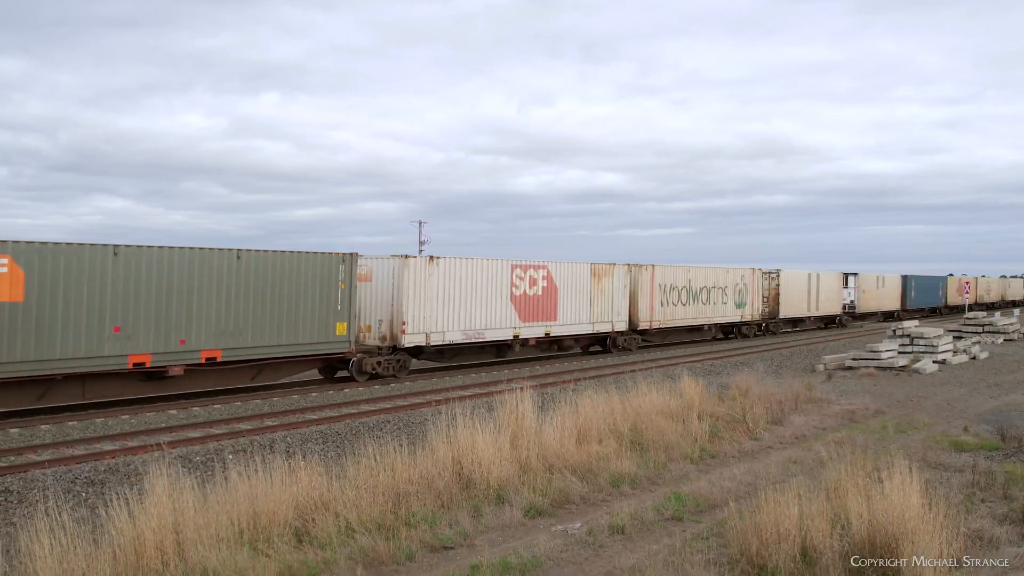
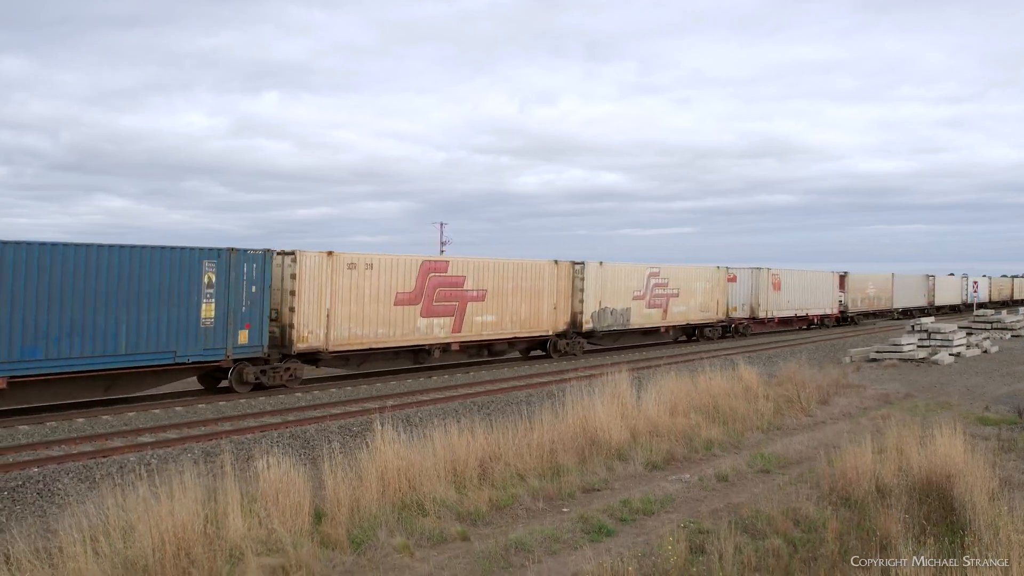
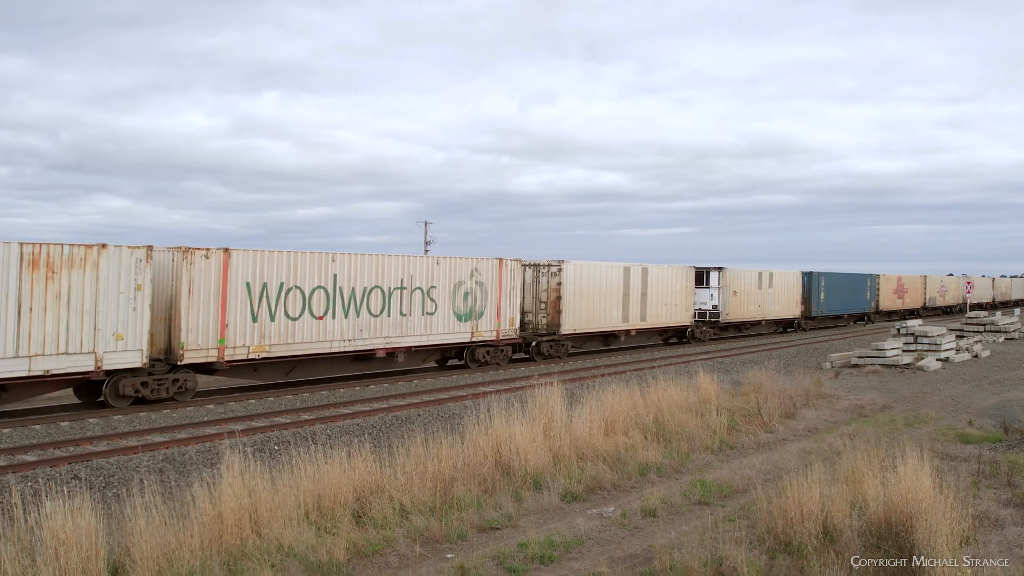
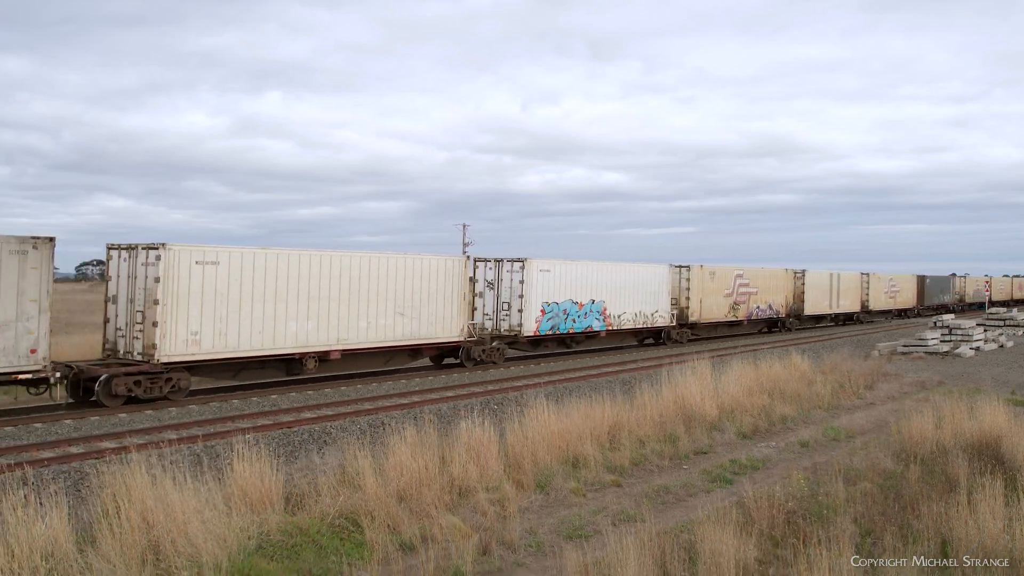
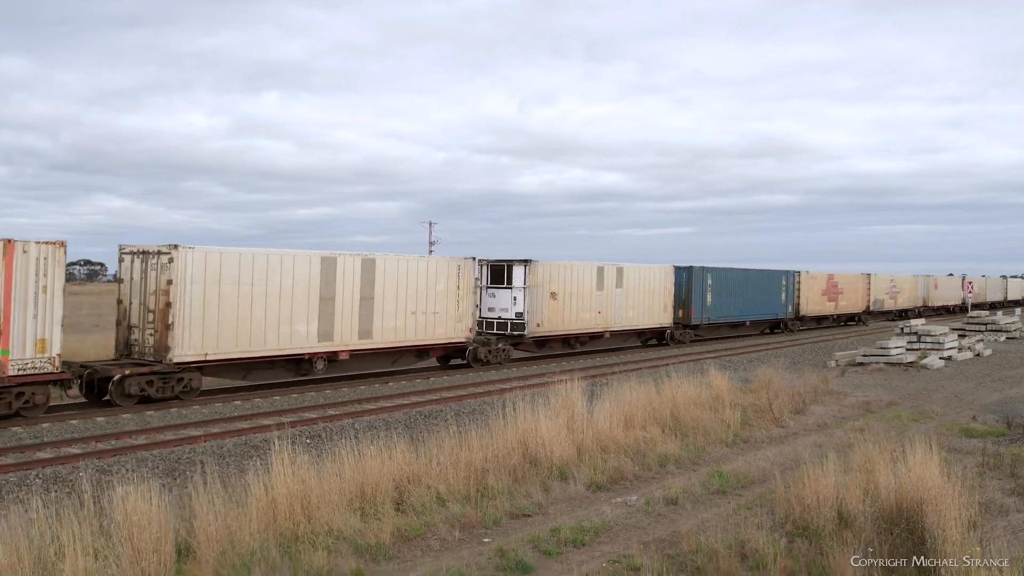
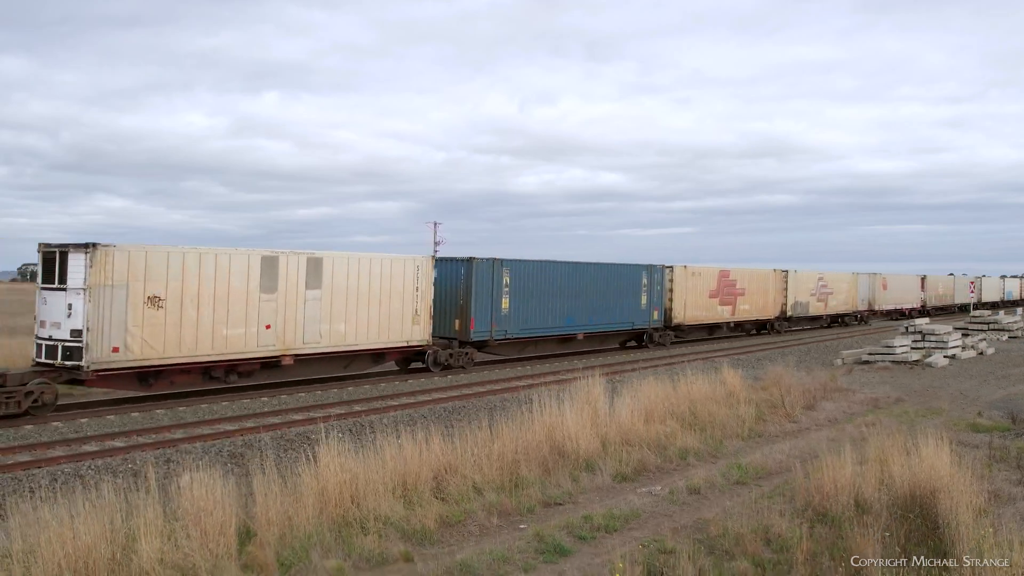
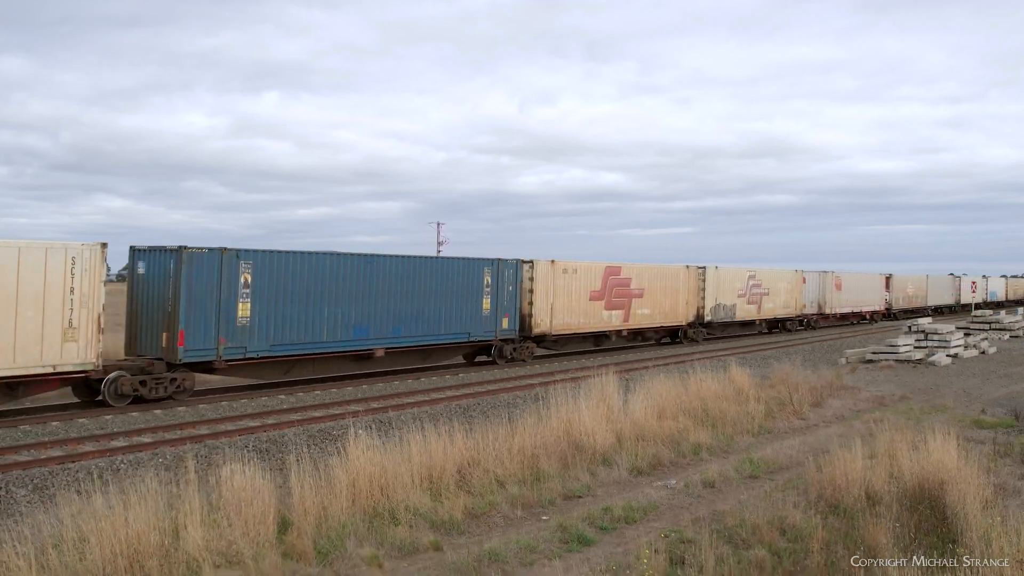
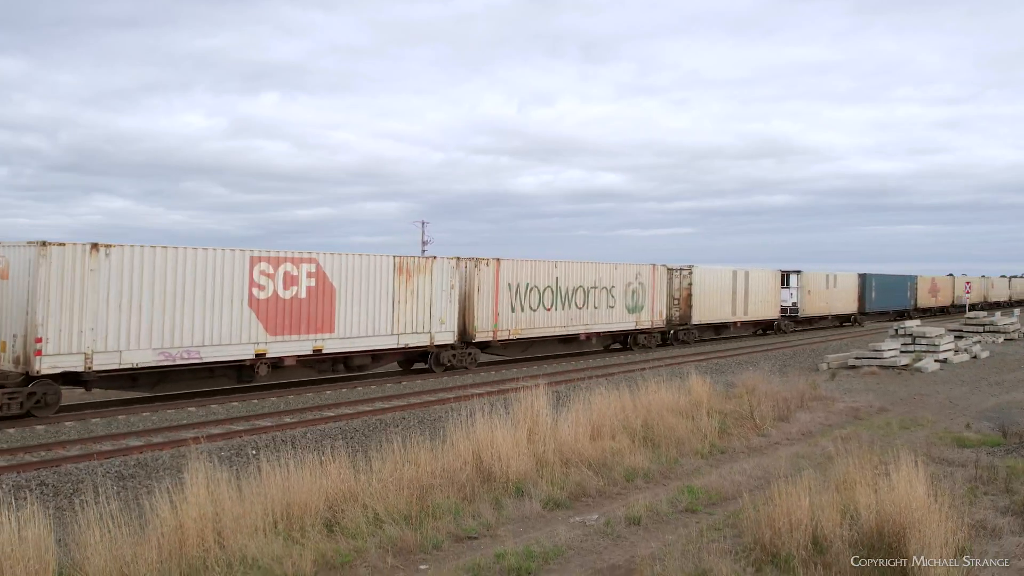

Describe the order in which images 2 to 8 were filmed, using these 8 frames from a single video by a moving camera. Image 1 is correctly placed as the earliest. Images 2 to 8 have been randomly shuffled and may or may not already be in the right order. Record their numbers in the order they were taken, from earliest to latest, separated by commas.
8, 3, 5, 6, 7, 2, 4
